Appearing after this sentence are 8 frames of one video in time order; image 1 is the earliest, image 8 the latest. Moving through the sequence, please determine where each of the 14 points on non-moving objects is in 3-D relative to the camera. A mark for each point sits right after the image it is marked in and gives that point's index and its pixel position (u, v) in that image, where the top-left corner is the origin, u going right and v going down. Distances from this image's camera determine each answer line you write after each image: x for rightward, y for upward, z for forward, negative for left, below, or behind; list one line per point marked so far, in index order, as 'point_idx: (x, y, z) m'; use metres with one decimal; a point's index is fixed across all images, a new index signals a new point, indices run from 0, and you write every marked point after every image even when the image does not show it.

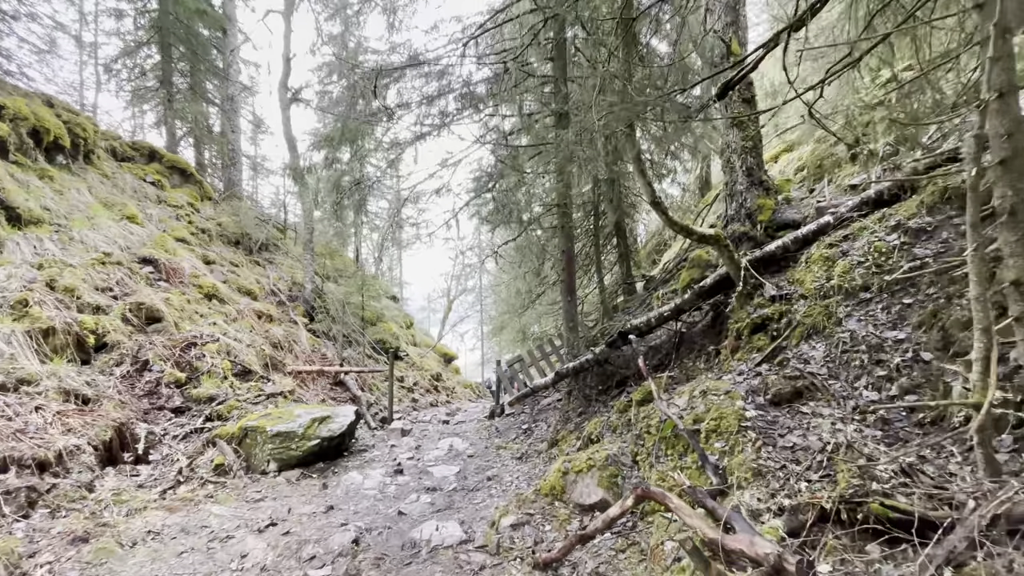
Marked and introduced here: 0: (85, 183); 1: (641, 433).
0: (-8.6, +2.1, +9.6) m
1: (+1.0, -1.2, +3.9) m
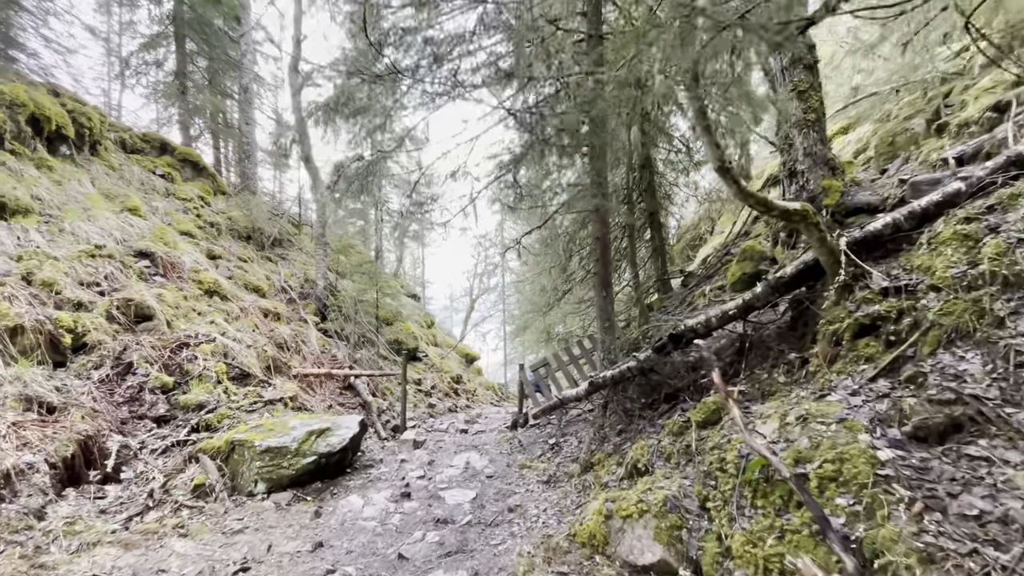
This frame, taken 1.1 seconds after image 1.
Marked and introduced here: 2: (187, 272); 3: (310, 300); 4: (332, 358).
0: (-8.1, +2.2, +9.1) m
1: (+1.2, -1.1, +3.0) m
2: (-5.3, +0.3, +7.8) m
3: (-4.4, -0.3, +10.4) m
4: (-3.3, -1.3, +8.8) m
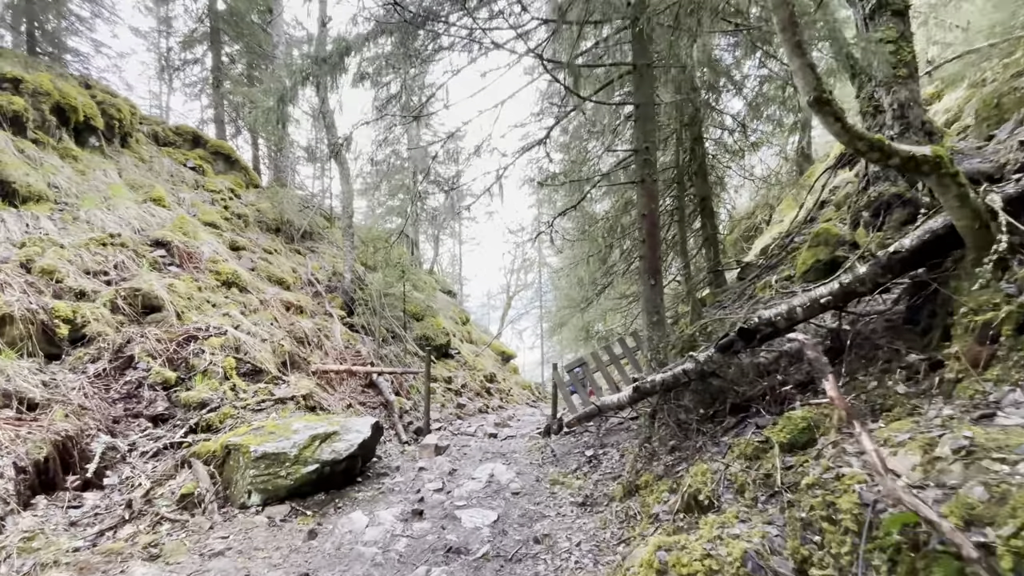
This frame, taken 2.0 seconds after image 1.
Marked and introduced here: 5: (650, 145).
0: (-7.5, +2.3, +9.0) m
1: (+1.3, -1.0, +2.1) m
2: (-4.8, +0.4, +7.4) m
3: (-3.7, -0.1, +10.0) m
4: (-2.7, -1.1, +8.3) m
5: (+1.3, +1.4, +4.5) m
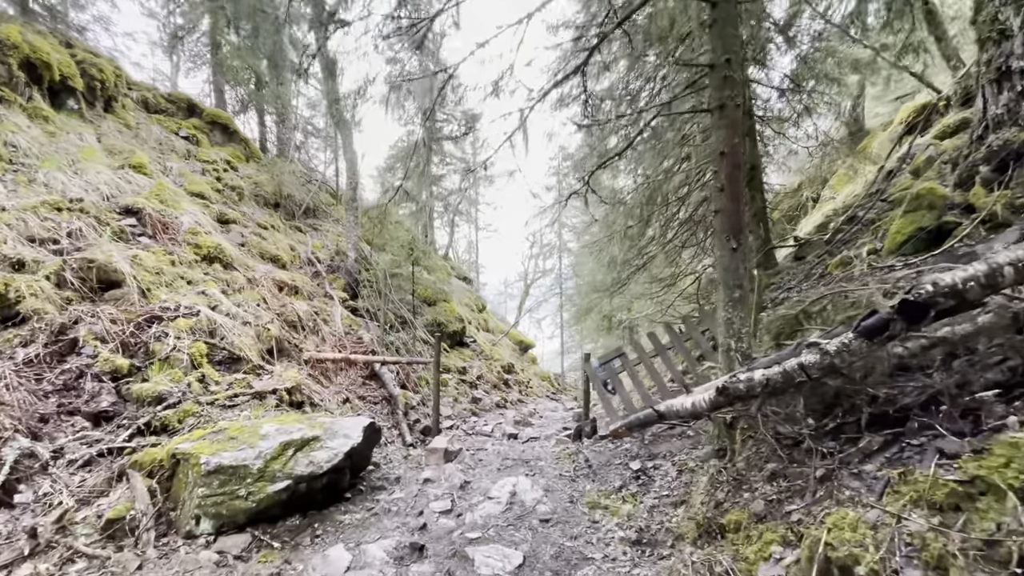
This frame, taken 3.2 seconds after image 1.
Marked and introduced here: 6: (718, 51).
0: (-7.1, +2.7, +8.1) m
1: (+1.4, -0.8, +1.0) m
2: (-4.5, +0.7, +6.5) m
3: (-3.3, +0.3, +9.0) m
4: (-2.4, -0.8, +7.3) m
5: (+1.5, +1.6, +3.3) m
6: (+1.4, +1.7, +3.3) m
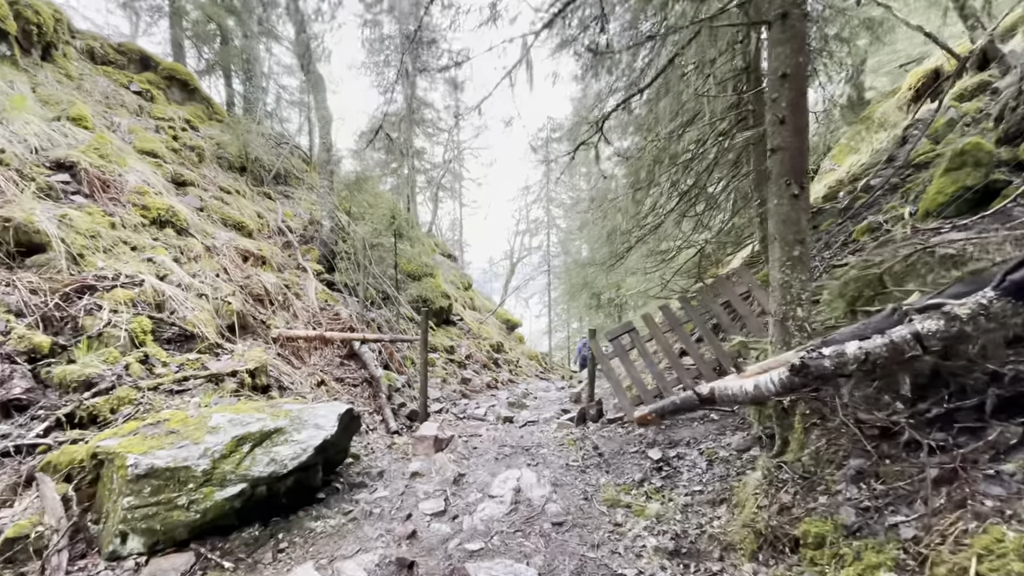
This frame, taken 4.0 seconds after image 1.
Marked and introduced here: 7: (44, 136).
0: (-7.2, +3.1, +7.1) m
1: (+1.6, -0.6, +0.4) m
2: (-4.6, +1.1, +5.6) m
3: (-3.5, +0.7, +8.2) m
4: (-2.5, -0.4, +6.6) m
5: (+1.6, +1.8, +2.6) m
6: (+1.5, +1.9, +2.7) m
7: (-5.7, +1.8, +5.8) m
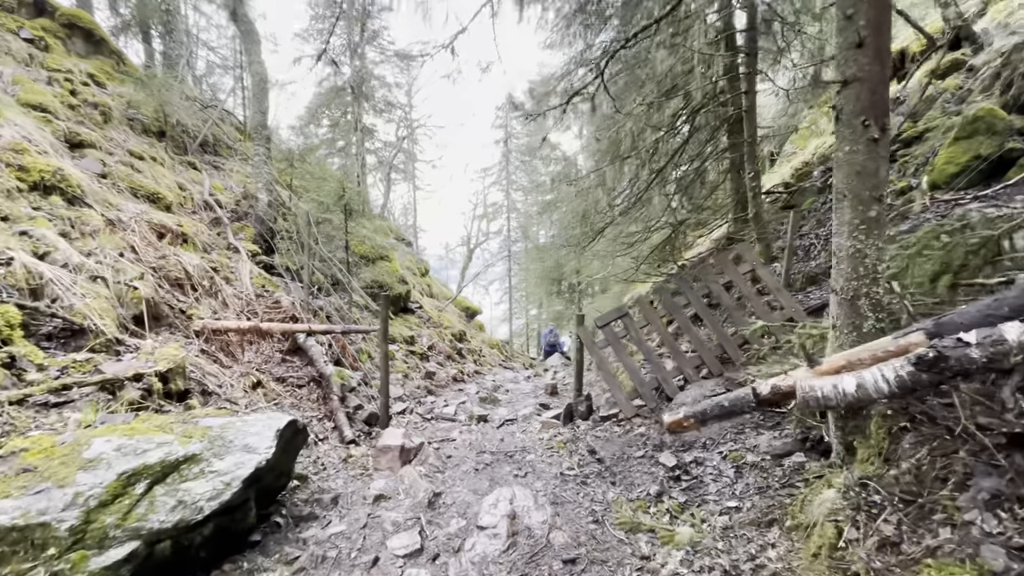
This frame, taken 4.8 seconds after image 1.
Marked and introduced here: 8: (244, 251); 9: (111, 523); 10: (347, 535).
0: (-7.6, +3.3, +5.6) m
1: (+1.8, -0.6, -0.1) m
2: (-4.8, +1.3, +4.4) m
3: (-4.0, +1.0, +7.1) m
4: (-2.8, -0.2, +5.6) m
5: (+1.6, +2.0, +2.0) m
6: (+1.5, +2.0, +2.1) m
7: (-5.9, +2.0, +4.4) m
8: (-3.6, +0.5, +6.3) m
9: (-1.6, -1.0, +2.0) m
10: (-0.9, -1.4, +2.7) m
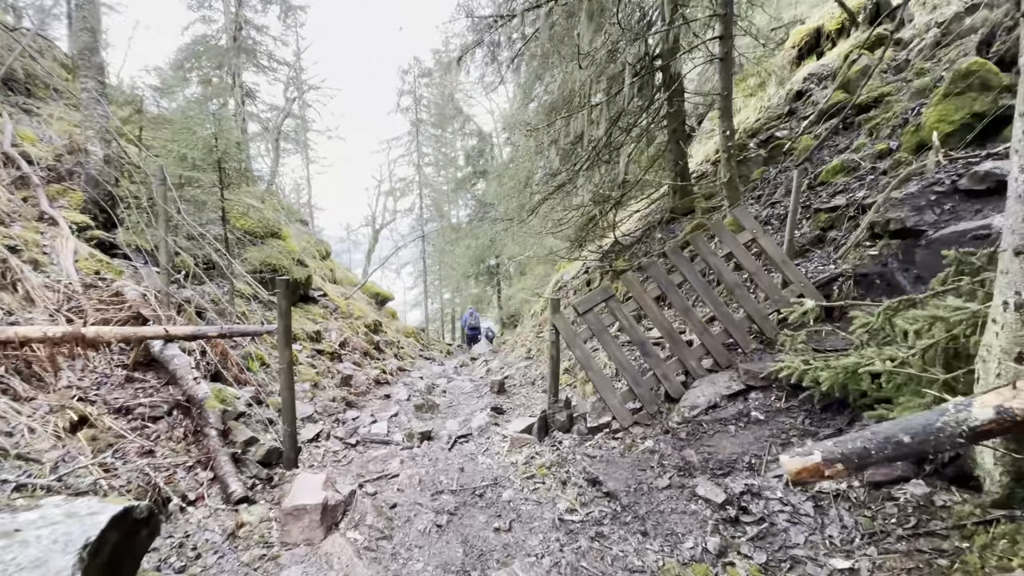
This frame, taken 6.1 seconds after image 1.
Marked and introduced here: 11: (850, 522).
0: (-8.1, +3.3, +2.8) m
1: (+2.4, -0.5, -0.7) m
2: (-5.1, +1.3, +2.3) m
3: (-4.8, +1.1, +5.1) m
4: (-3.3, -0.1, +3.9) m
5: (+1.7, +2.1, +1.2) m
6: (+1.6, +2.2, +1.2) m
7: (-6.2, +2.0, +2.1) m
8: (-4.2, +0.6, +4.4) m
9: (-1.4, -0.9, +0.6) m
10: (-0.8, -1.3, +1.5) m
11: (+1.4, -1.0, +2.0) m
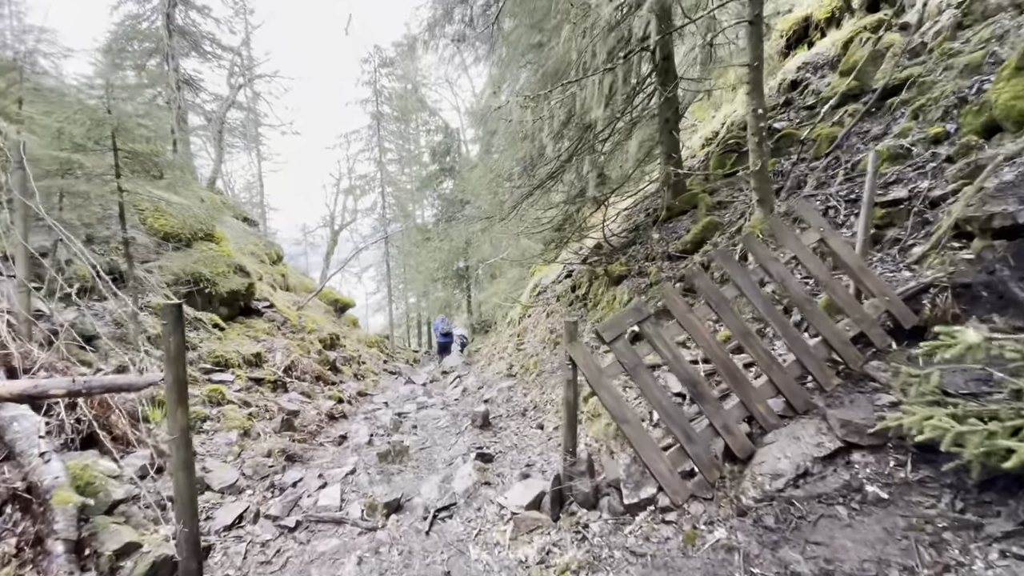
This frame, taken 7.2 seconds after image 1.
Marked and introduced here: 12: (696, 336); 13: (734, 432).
0: (-8.1, +3.1, +1.3) m
1: (+2.7, -0.6, -1.5) m
2: (-5.0, +1.1, +1.0) m
3: (-4.9, +0.9, +3.8) m
4: (-3.4, -0.2, +2.8) m
5: (+1.8, +2.0, +0.4) m
6: (+1.7, +2.1, +0.4) m
7: (-6.1, +1.8, +0.7) m
8: (-4.2, +0.4, +3.2) m
9: (-1.2, -1.1, -0.4) m
10: (-0.7, -1.4, +0.5) m
11: (+1.5, -1.0, +1.1) m
12: (+1.0, -0.2, +2.6) m
13: (+1.1, -0.7, +2.3) m
